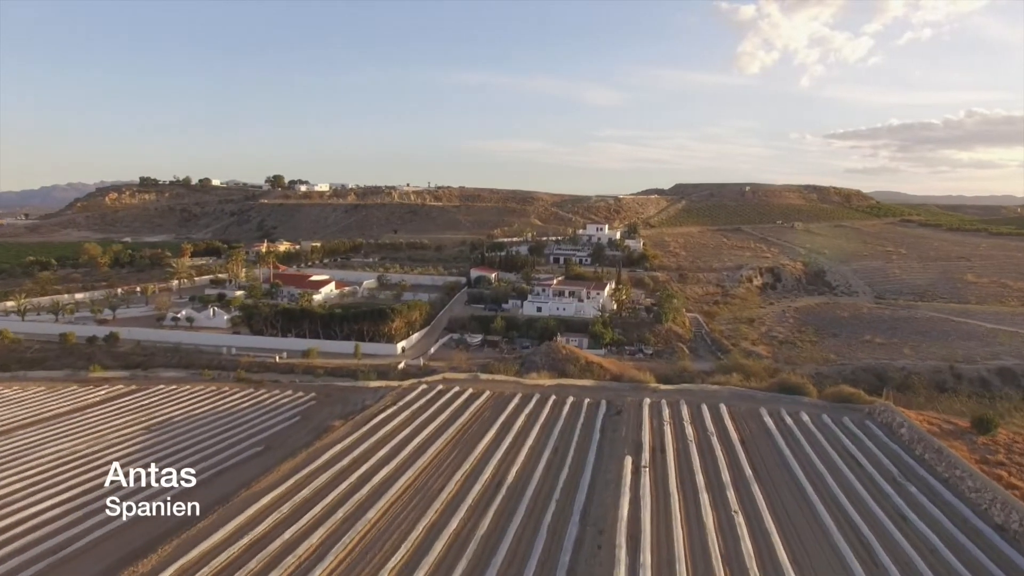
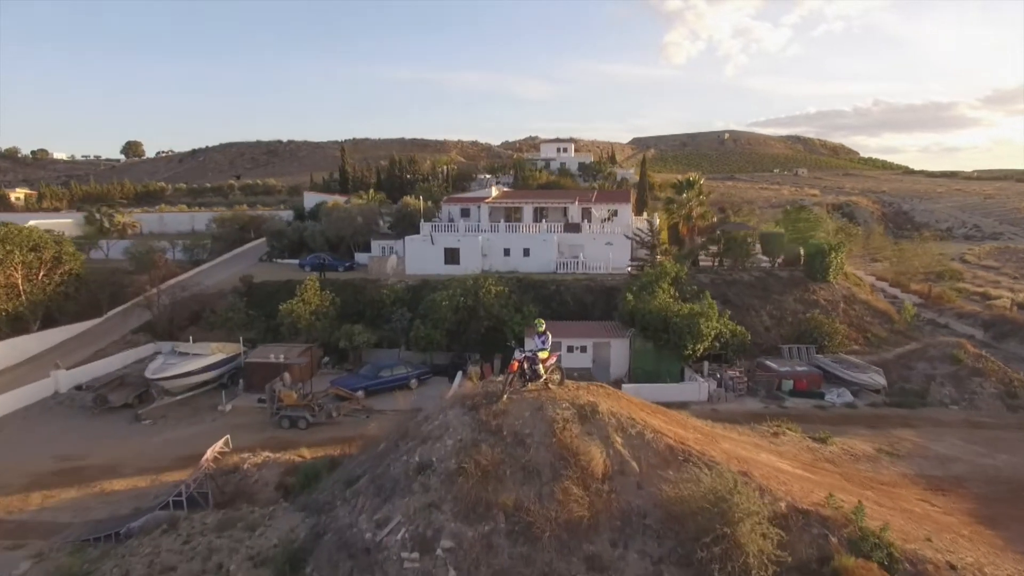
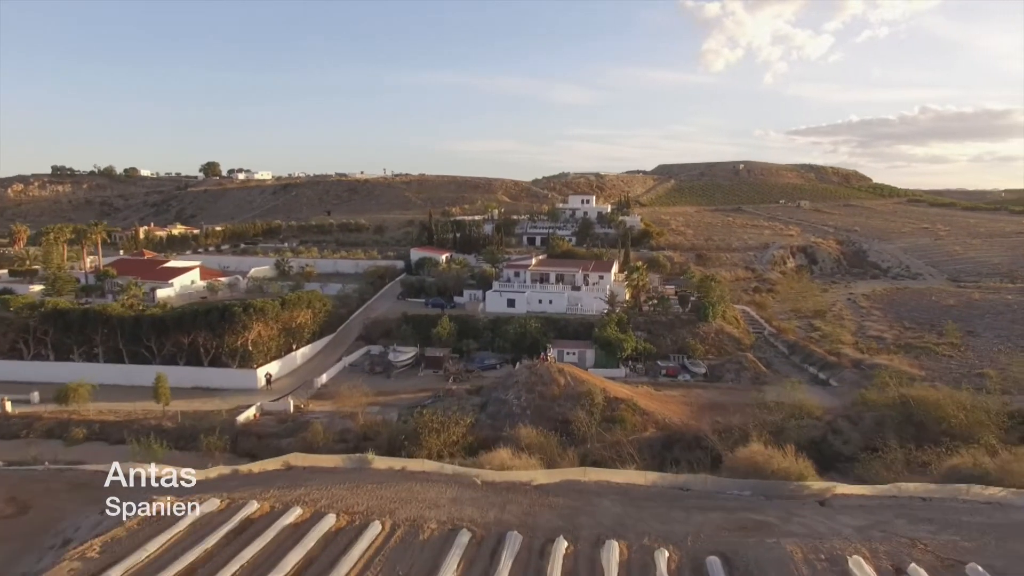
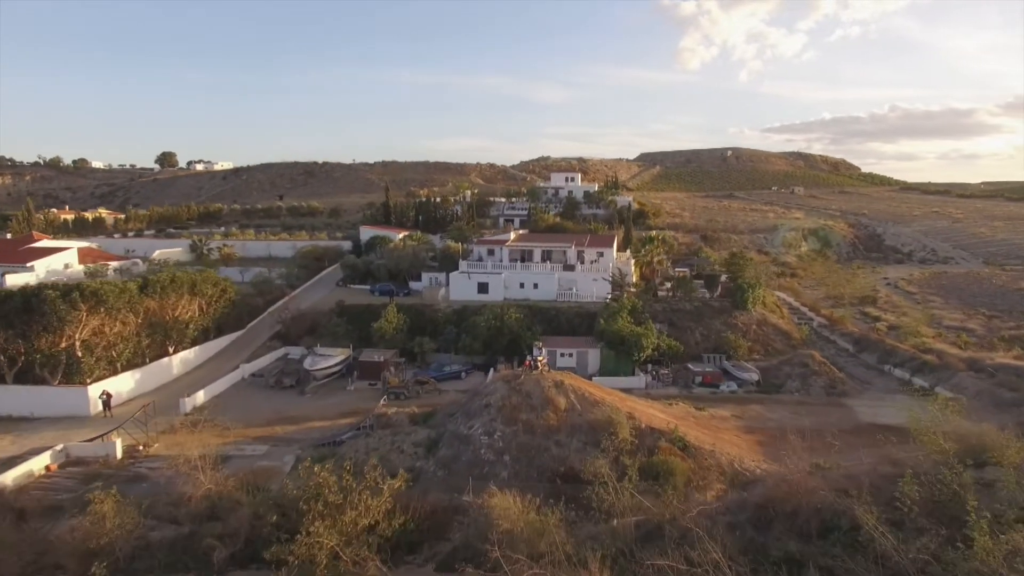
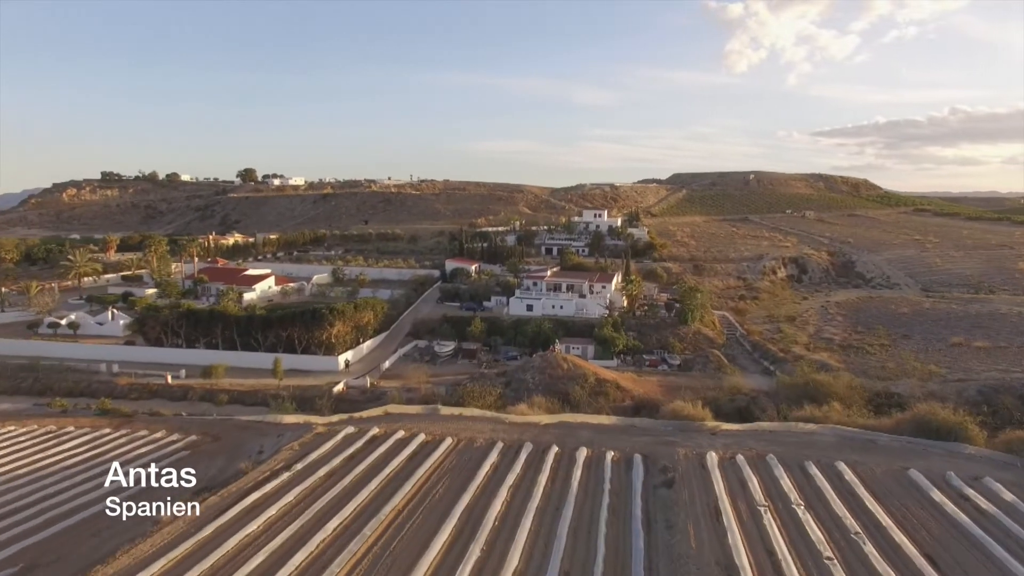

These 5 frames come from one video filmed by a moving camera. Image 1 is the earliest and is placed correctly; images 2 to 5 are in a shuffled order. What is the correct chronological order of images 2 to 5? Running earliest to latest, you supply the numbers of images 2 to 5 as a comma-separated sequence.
5, 3, 4, 2
